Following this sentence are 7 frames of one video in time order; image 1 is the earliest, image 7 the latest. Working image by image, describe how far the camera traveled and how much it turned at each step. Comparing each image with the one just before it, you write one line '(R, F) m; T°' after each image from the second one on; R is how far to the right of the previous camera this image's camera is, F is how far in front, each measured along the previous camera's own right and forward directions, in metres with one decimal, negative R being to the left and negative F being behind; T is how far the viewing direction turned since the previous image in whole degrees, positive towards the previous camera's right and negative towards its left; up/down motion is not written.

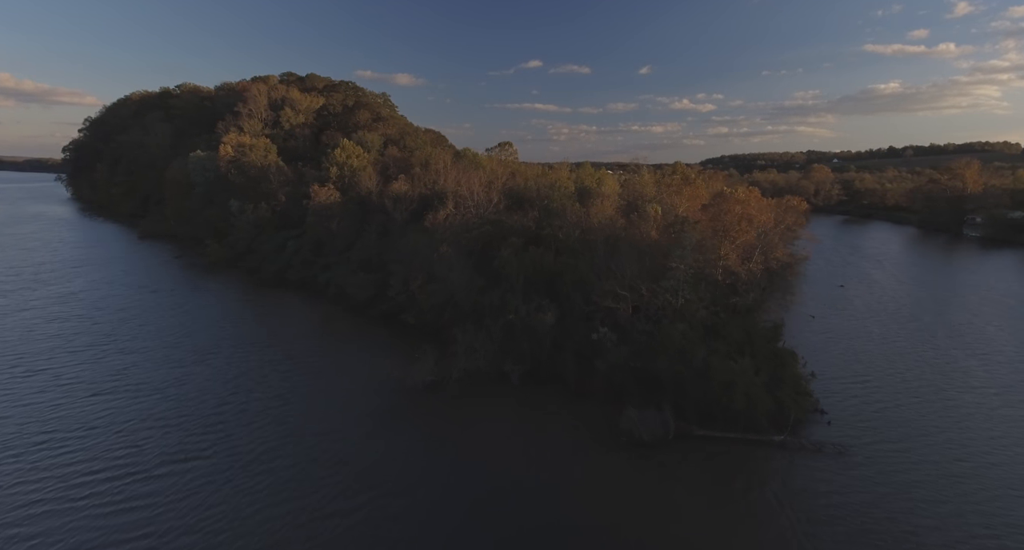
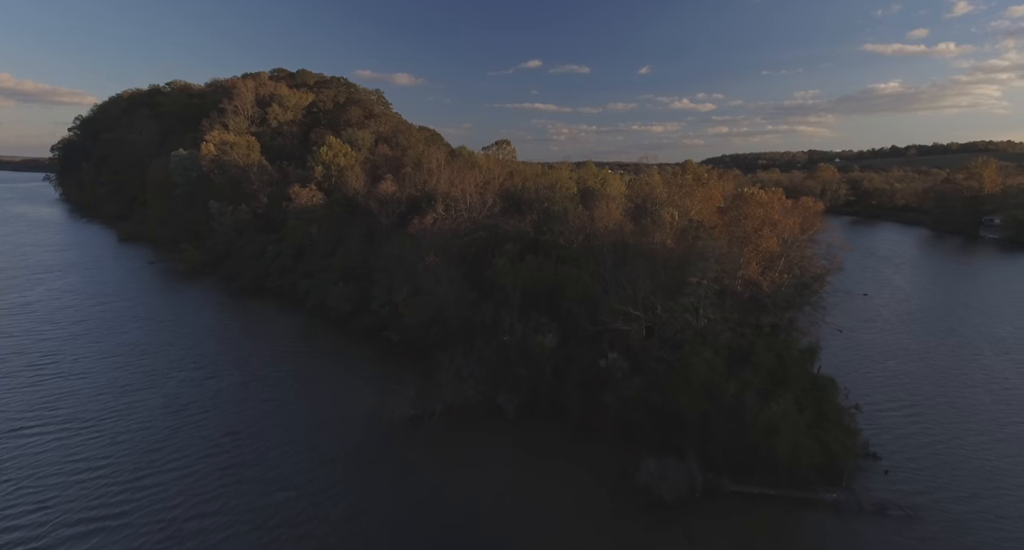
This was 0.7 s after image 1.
(+0.3, +3.4) m; 0°
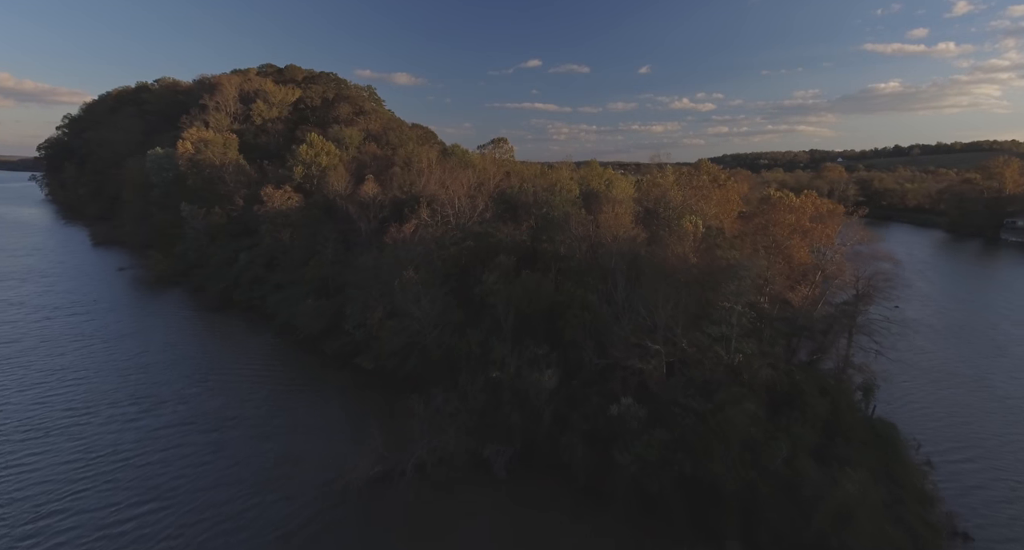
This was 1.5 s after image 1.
(+0.4, +3.9) m; 0°
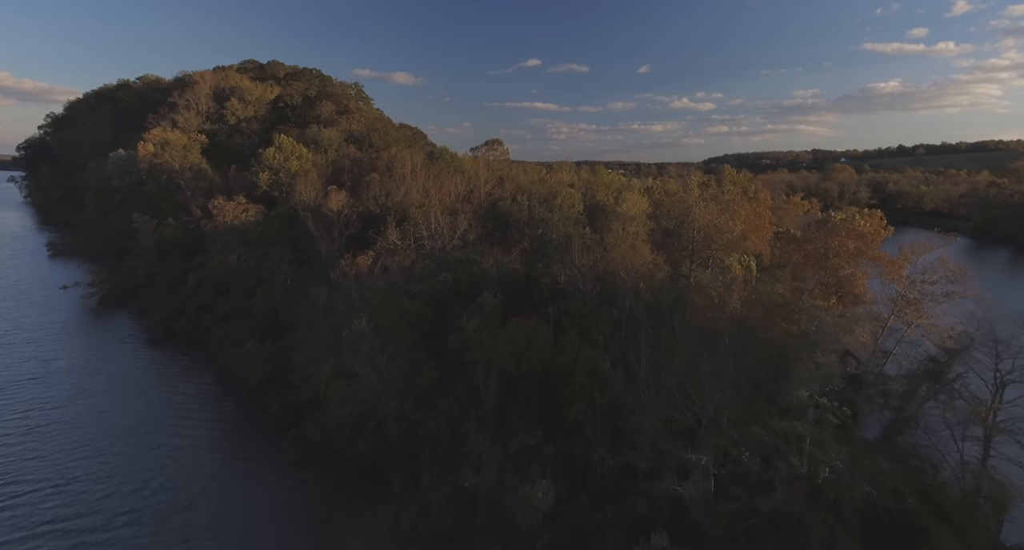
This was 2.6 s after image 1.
(+0.6, +5.4) m; 0°
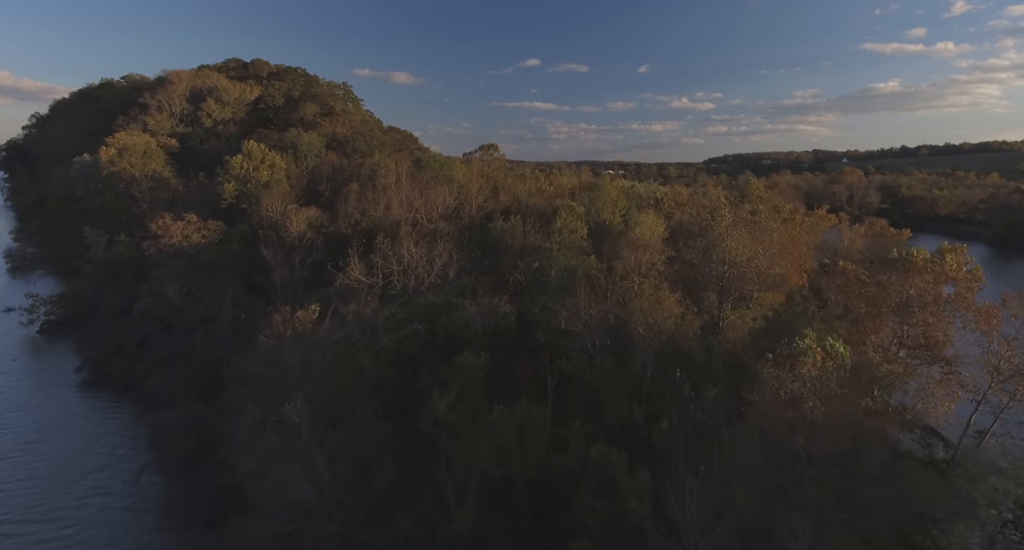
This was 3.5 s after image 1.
(+0.4, +4.3) m; 0°
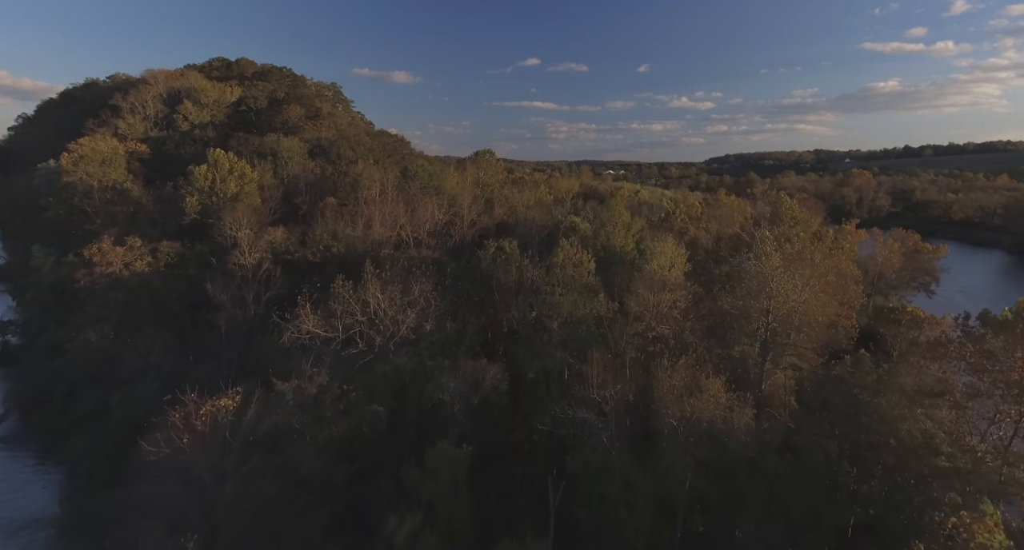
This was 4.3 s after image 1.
(+0.3, +3.8) m; 0°
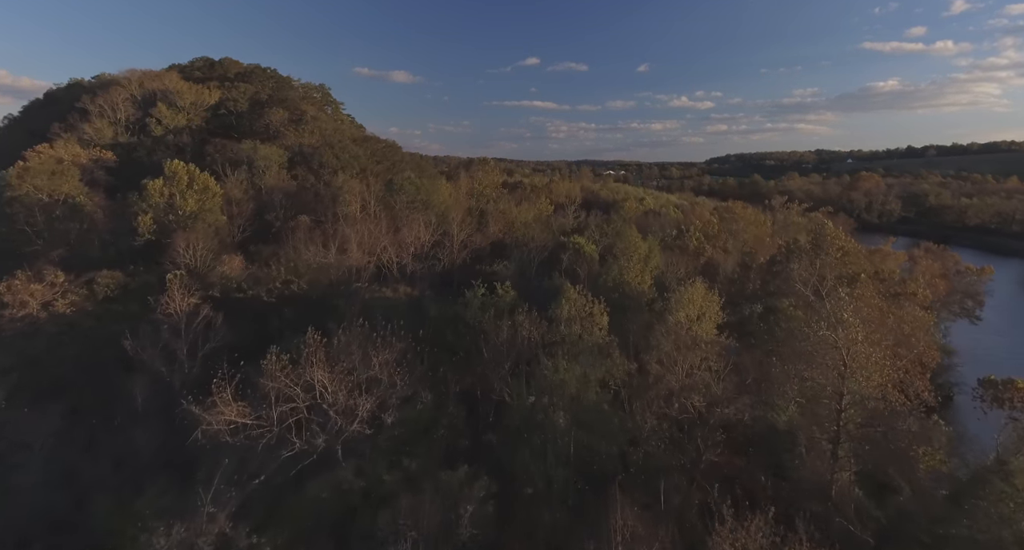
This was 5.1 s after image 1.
(+0.3, +3.8) m; 0°
